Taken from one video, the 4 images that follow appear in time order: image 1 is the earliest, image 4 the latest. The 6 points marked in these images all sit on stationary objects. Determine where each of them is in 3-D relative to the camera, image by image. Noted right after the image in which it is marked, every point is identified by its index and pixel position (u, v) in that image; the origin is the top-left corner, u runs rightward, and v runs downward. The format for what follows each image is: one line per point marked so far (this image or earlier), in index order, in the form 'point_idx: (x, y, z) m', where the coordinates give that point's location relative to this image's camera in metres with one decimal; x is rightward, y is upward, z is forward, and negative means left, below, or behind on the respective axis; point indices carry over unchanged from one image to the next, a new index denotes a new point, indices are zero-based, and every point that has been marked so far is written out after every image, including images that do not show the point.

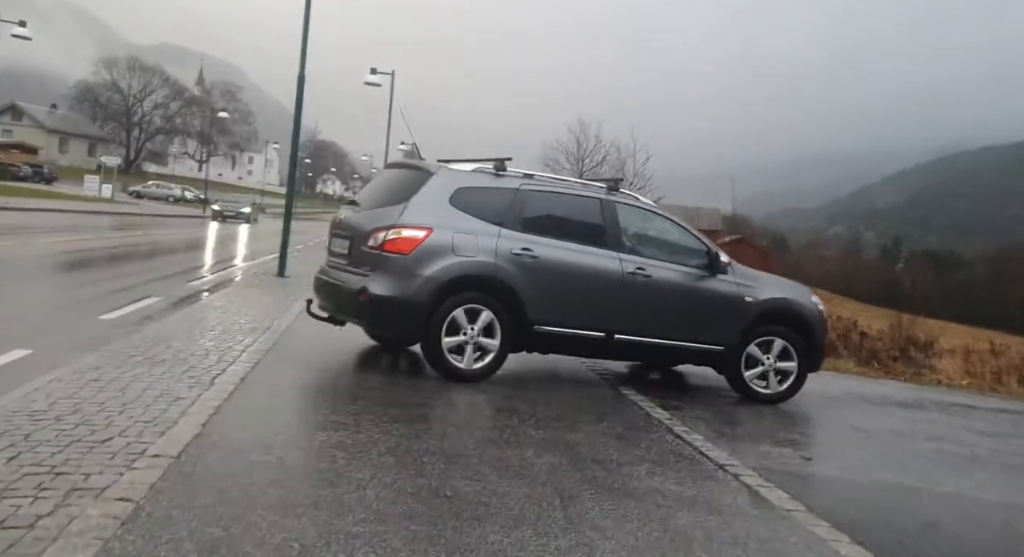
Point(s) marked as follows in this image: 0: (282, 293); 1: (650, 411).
0: (-4.9, -0.3, +13.8) m
1: (+1.5, -1.5, +7.1) m
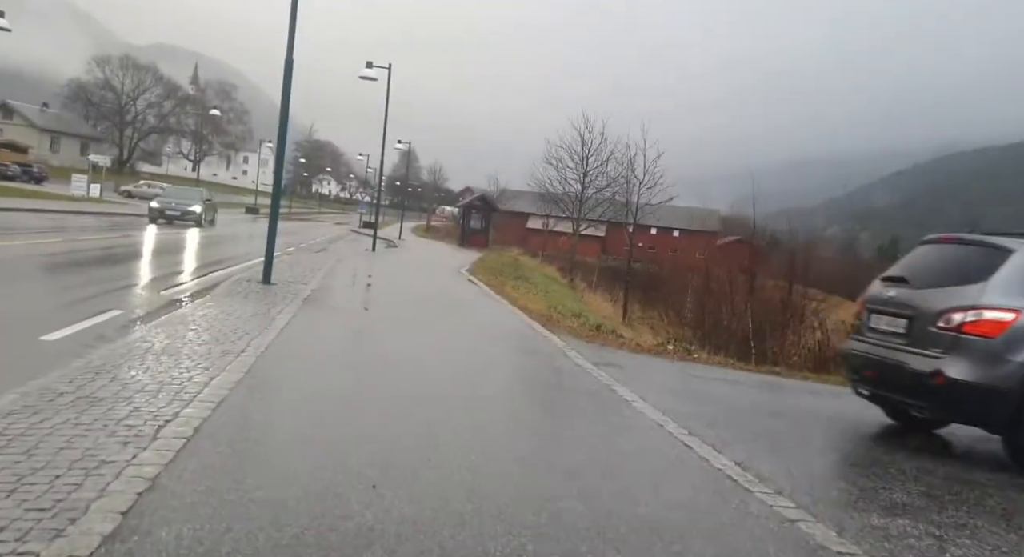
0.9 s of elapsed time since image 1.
0: (-4.7, -0.4, +12.4) m
1: (+1.8, -1.6, +5.7) m
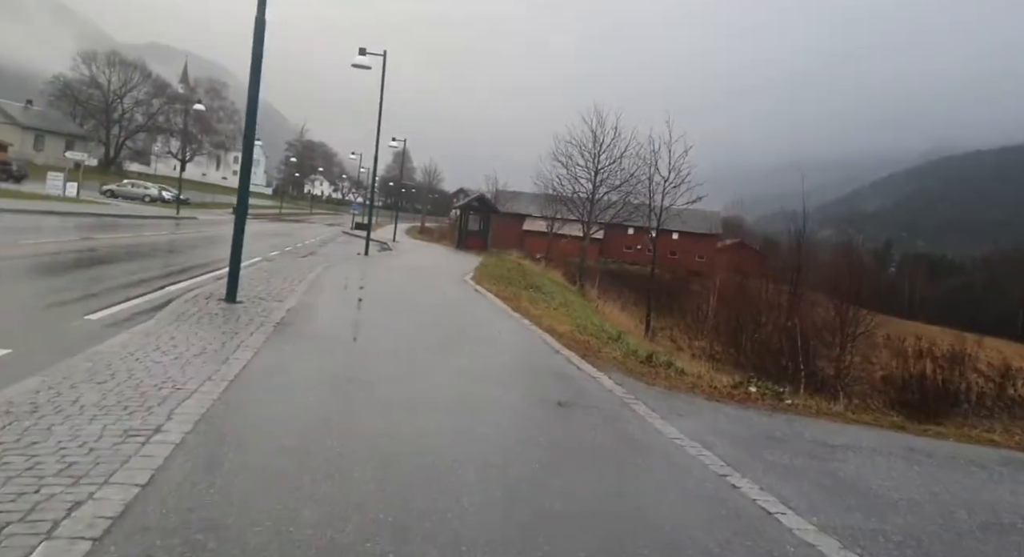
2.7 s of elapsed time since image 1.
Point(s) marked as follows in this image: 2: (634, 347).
0: (-4.2, -0.7, +9.5) m
1: (+2.3, -1.9, +2.9) m
2: (+2.3, -1.3, +12.3) m
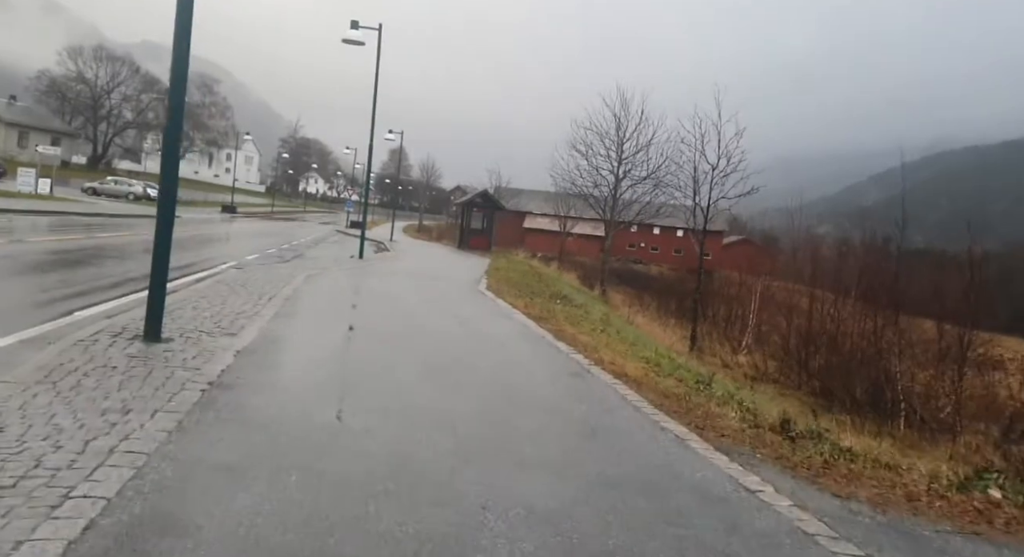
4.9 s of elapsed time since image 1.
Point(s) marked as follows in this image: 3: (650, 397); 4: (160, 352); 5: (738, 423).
0: (-3.5, -1.0, +5.8) m
1: (+3.1, -2.2, -0.8) m
2: (+3.0, -1.6, +8.6) m
3: (+1.6, -1.4, +7.6) m
4: (-3.8, -0.8, +7.1) m
5: (+2.5, -1.6, +7.0) m
